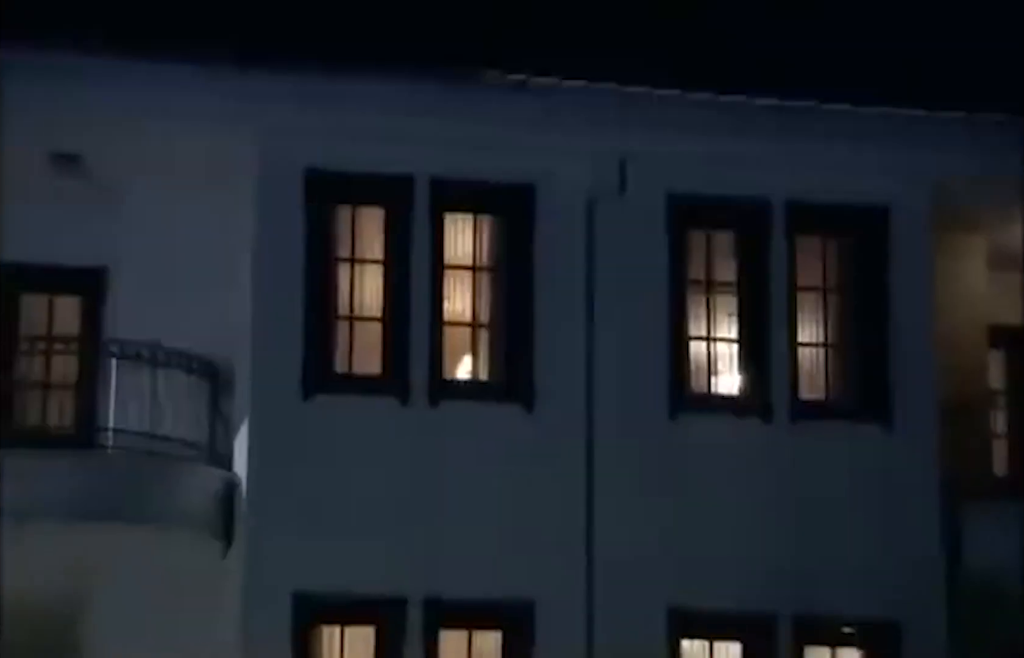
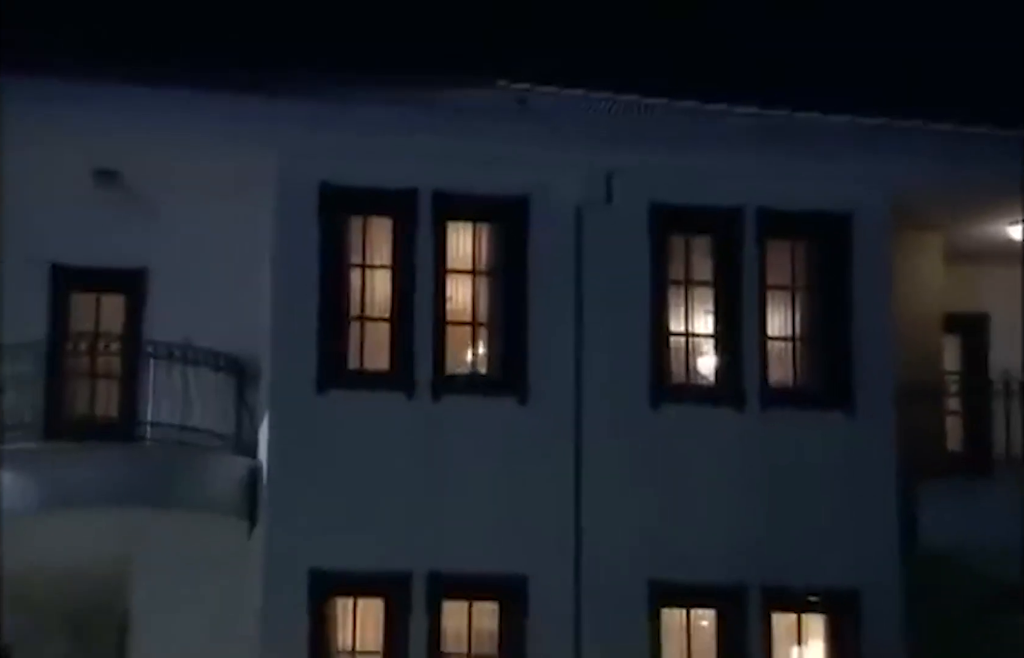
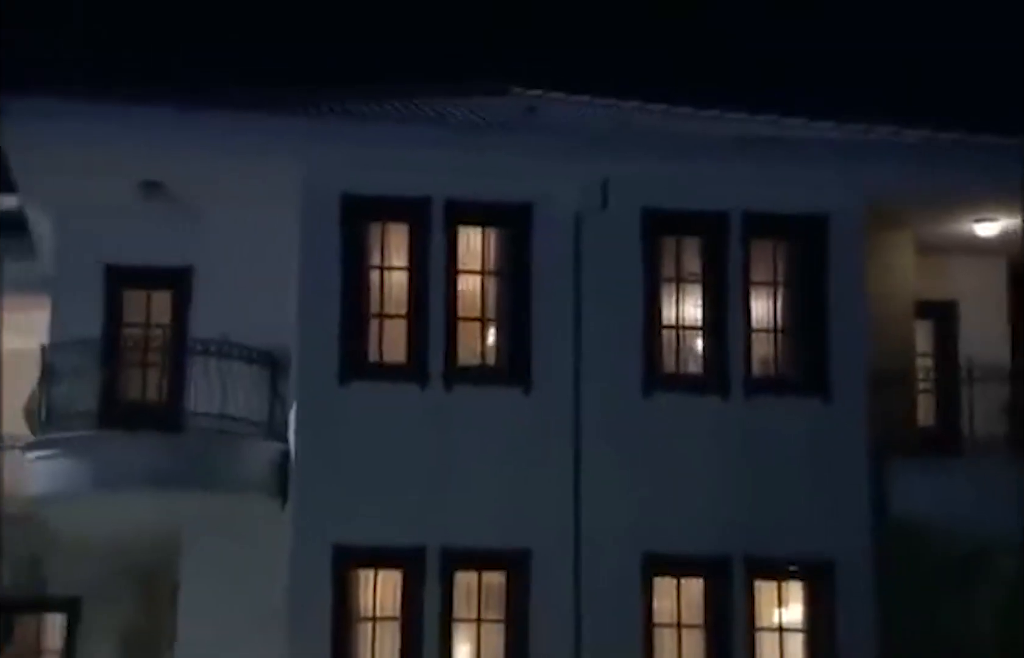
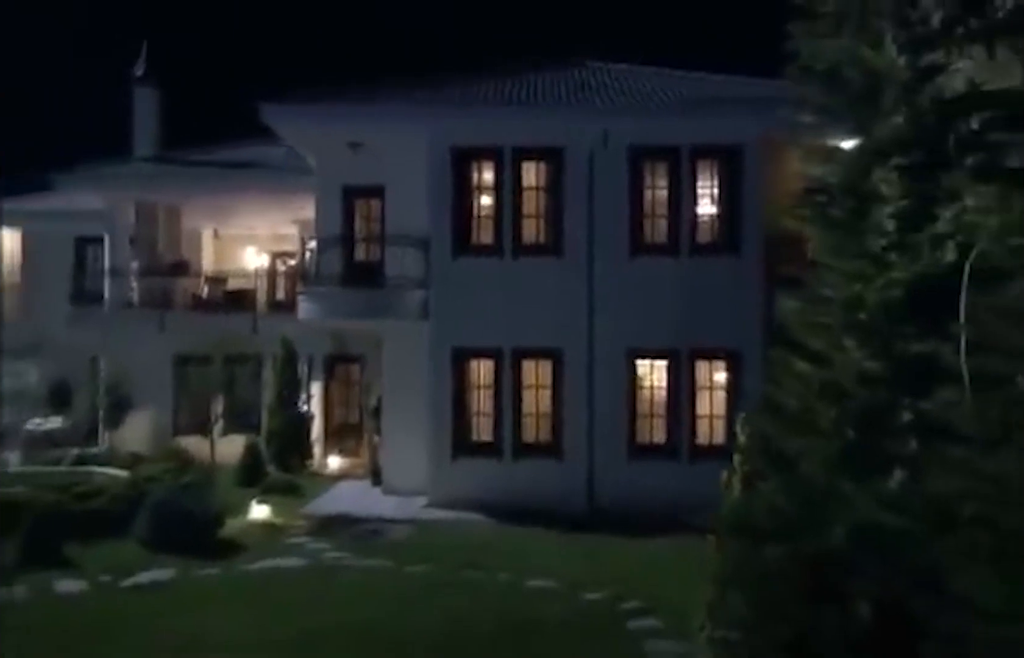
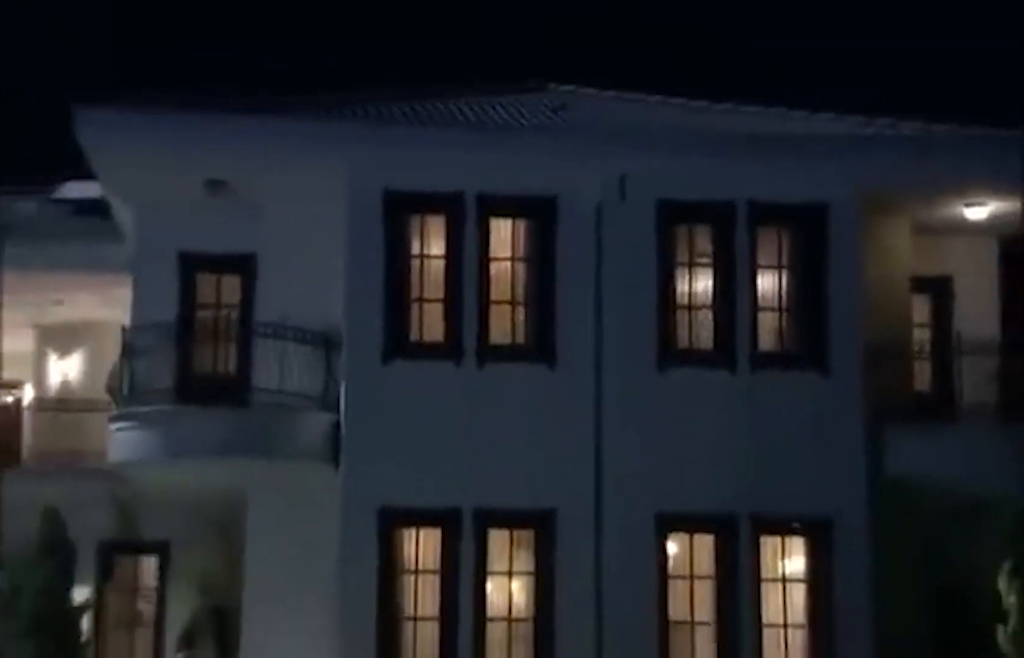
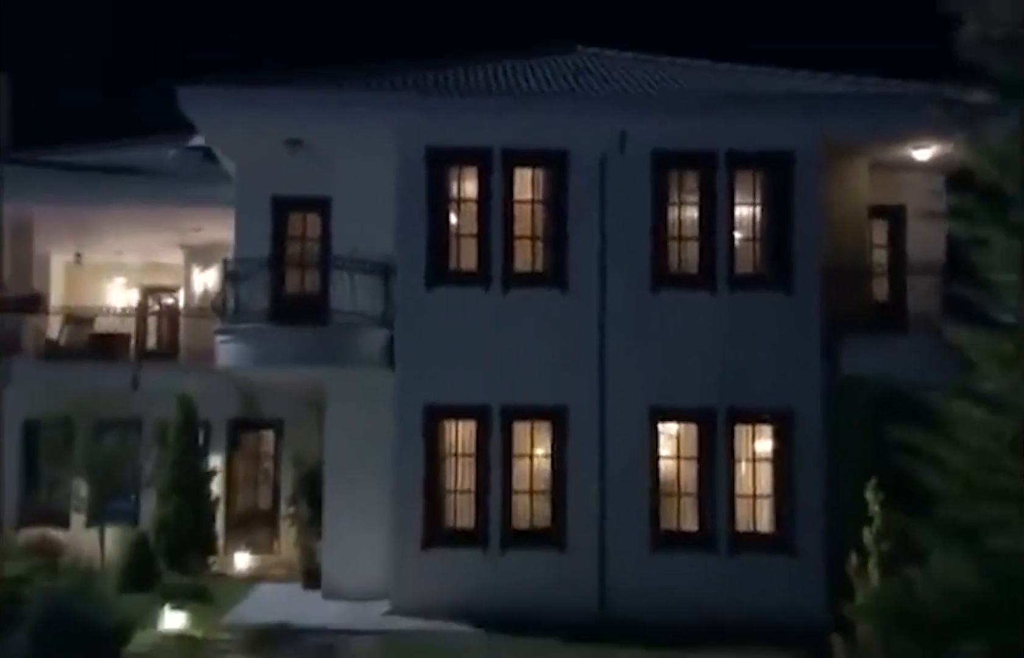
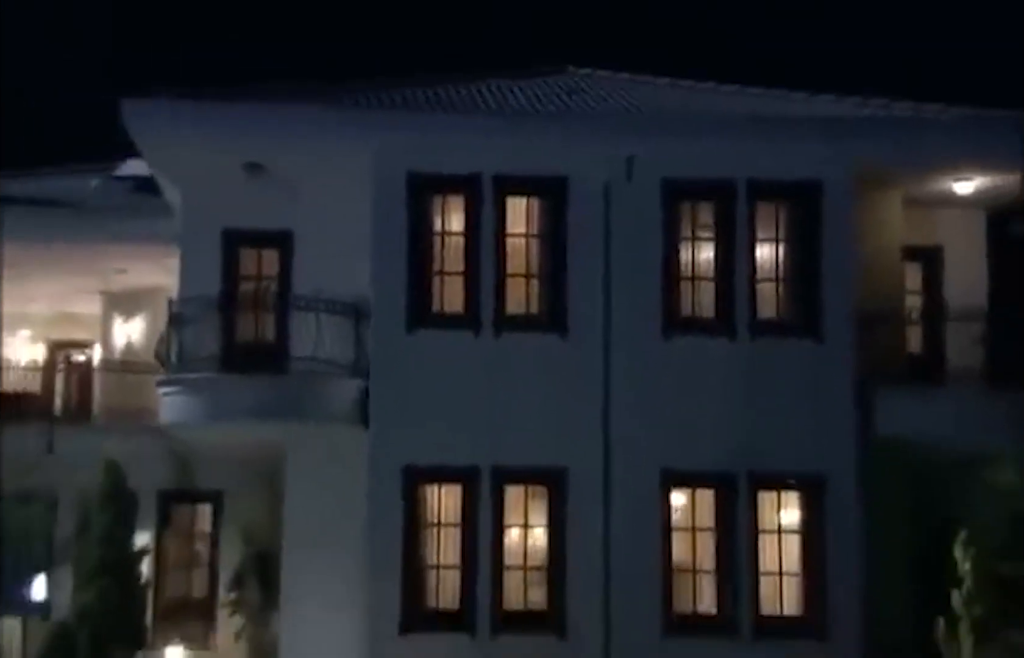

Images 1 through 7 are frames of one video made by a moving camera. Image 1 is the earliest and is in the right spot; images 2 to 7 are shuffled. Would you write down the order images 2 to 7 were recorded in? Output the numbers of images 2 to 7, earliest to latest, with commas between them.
2, 3, 5, 7, 6, 4
